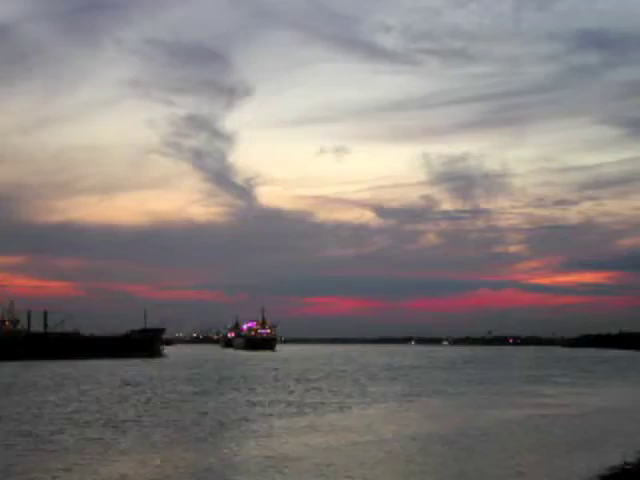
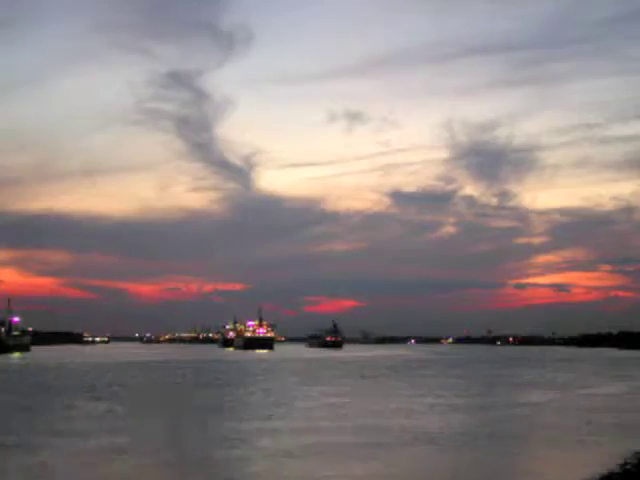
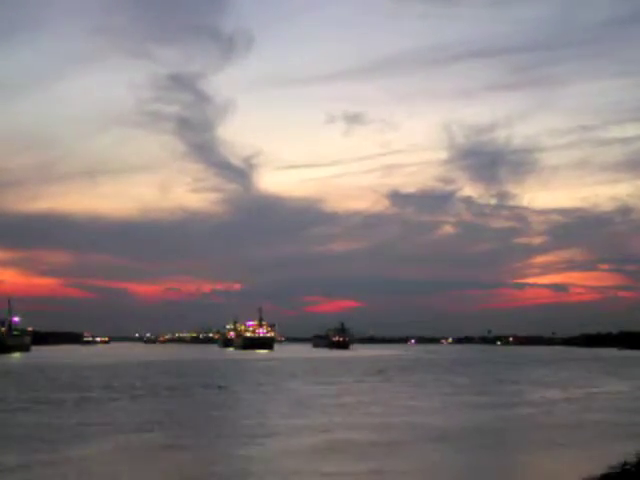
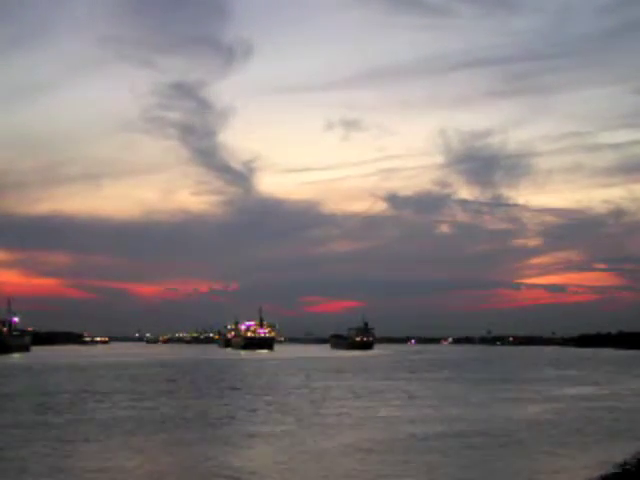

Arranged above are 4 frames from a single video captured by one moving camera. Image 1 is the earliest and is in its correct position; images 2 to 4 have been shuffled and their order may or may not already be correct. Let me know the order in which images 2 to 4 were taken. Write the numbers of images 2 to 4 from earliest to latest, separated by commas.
4, 3, 2
